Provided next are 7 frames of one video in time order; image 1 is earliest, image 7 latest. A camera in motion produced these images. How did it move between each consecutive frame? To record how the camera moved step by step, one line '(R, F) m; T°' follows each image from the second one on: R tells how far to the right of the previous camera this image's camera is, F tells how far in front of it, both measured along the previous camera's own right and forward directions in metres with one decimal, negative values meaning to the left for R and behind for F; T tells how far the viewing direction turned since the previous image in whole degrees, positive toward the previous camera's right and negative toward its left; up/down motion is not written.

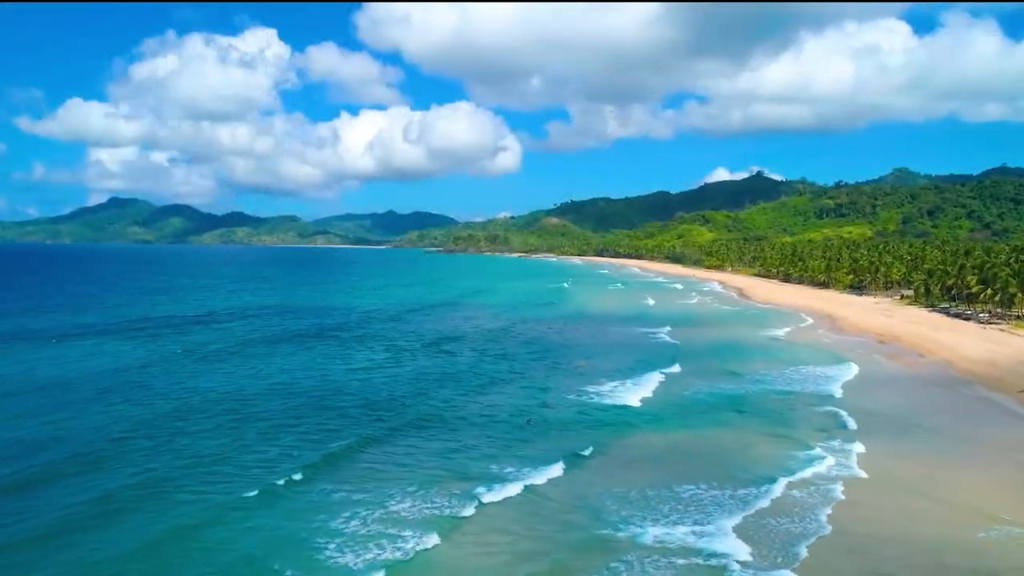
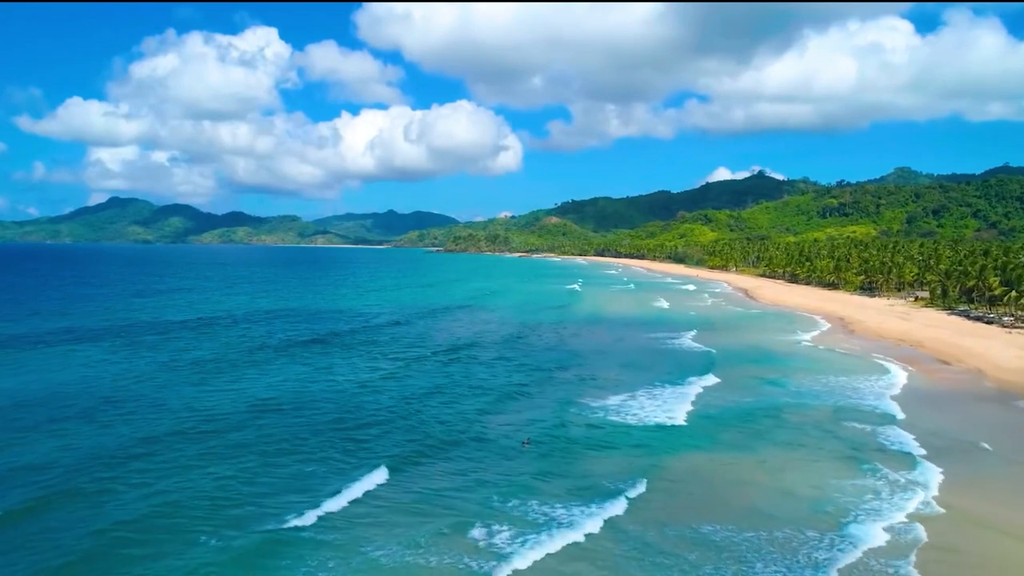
(0.0, +1.8) m; 0°
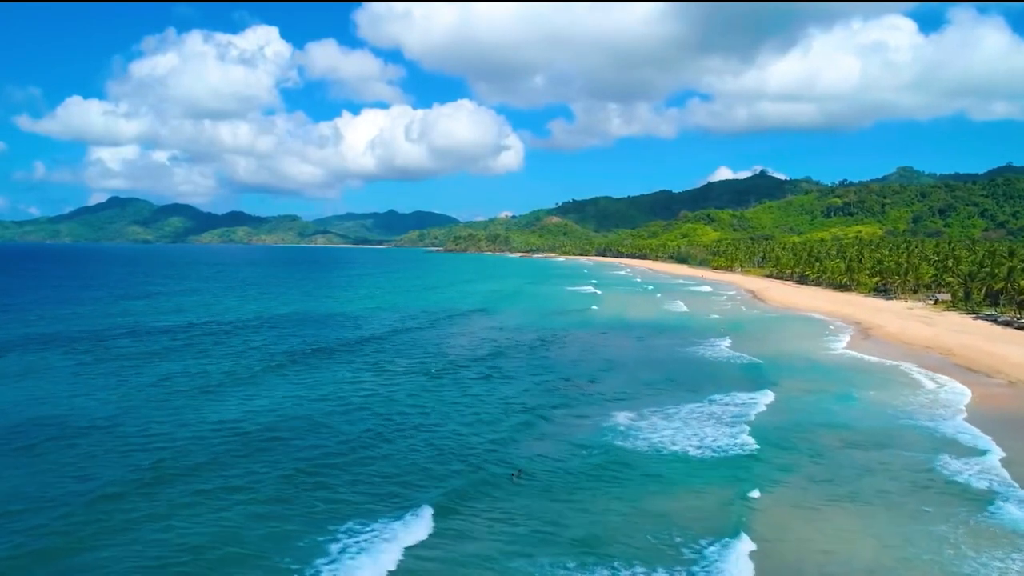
(+0.1, +2.2) m; 0°
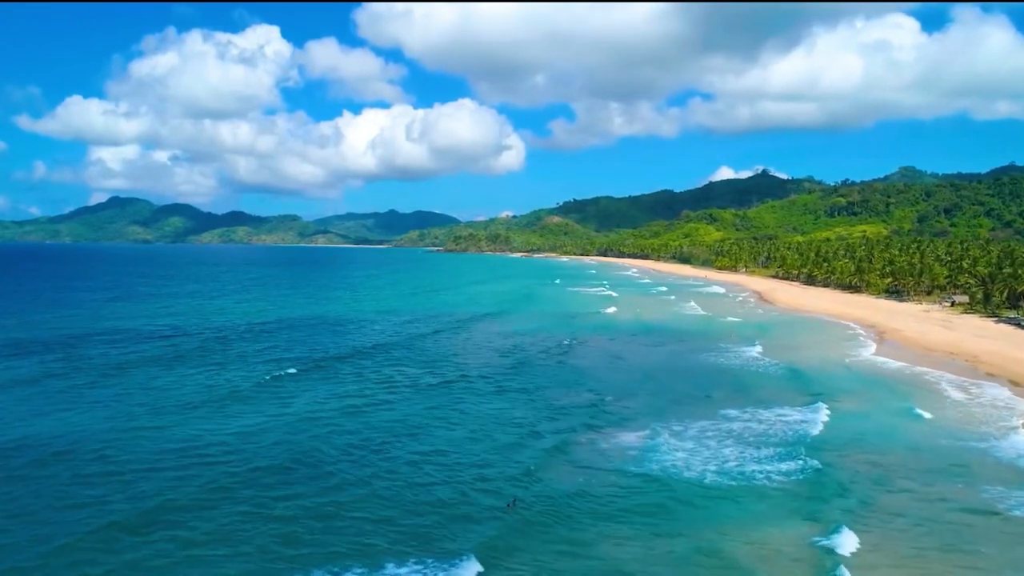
(0.0, +1.7) m; 0°
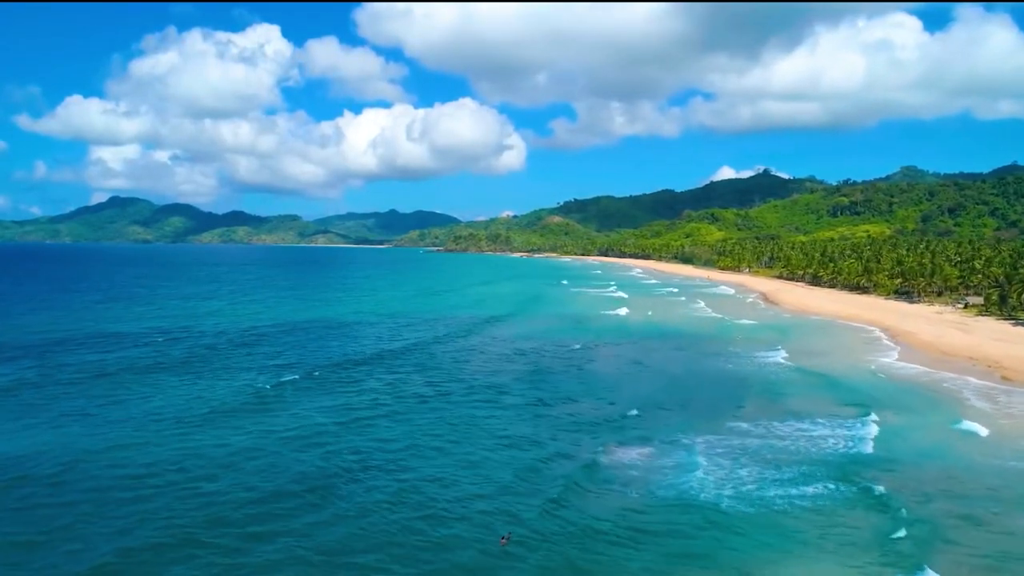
(+0.1, +1.4) m; 0°
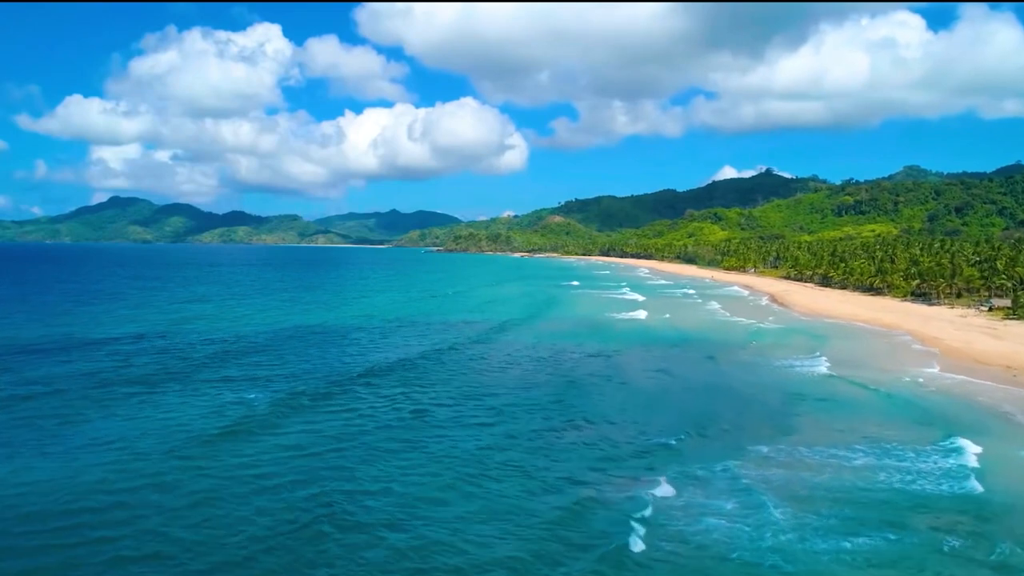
(0.0, +2.1) m; 0°
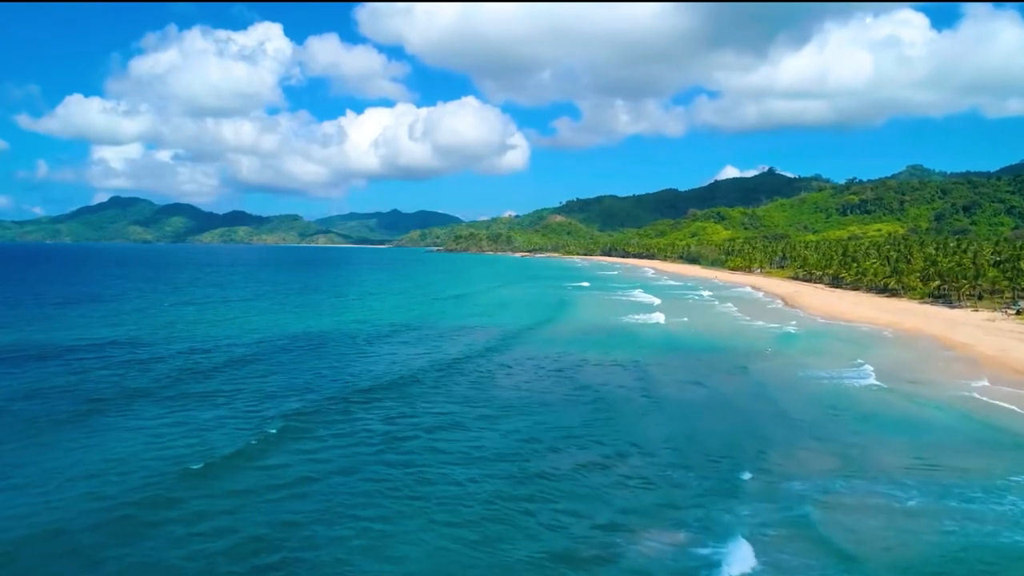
(-0.1, +2.0) m; 0°
